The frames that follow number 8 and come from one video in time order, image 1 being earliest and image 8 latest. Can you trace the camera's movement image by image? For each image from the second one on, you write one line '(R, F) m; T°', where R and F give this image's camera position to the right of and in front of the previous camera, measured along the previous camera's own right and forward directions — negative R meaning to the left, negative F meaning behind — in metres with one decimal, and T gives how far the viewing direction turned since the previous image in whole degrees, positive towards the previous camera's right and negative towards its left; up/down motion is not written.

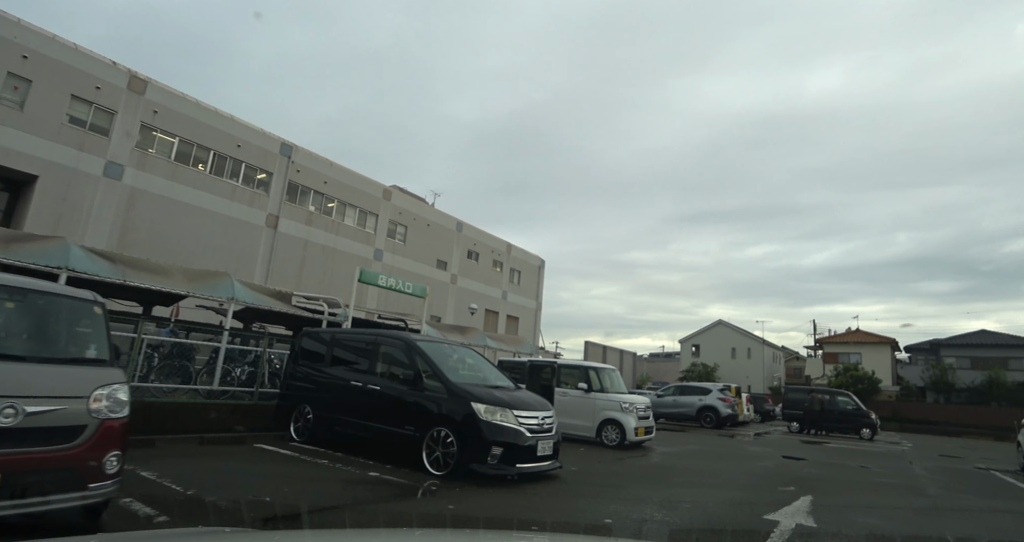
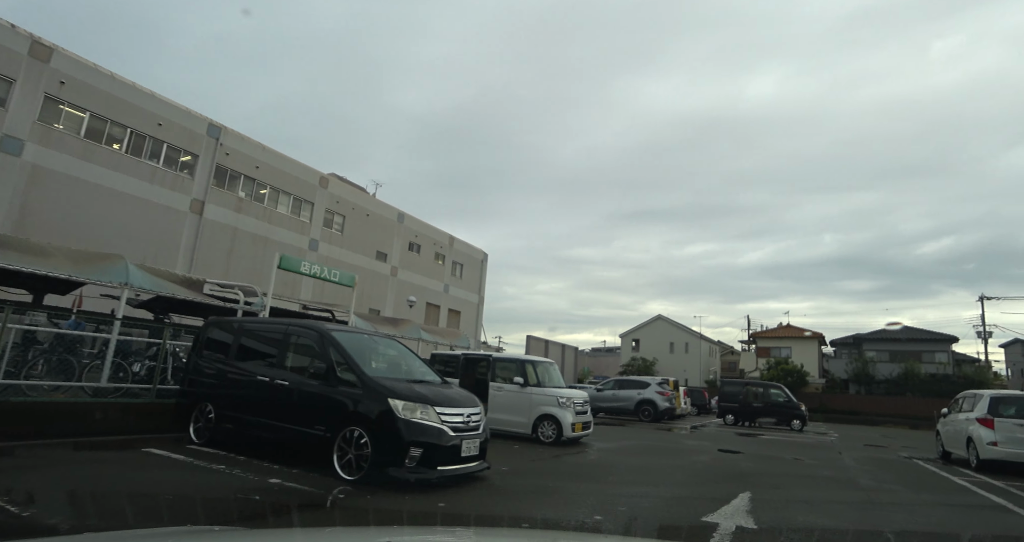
(+0.2, +0.5) m; +5°
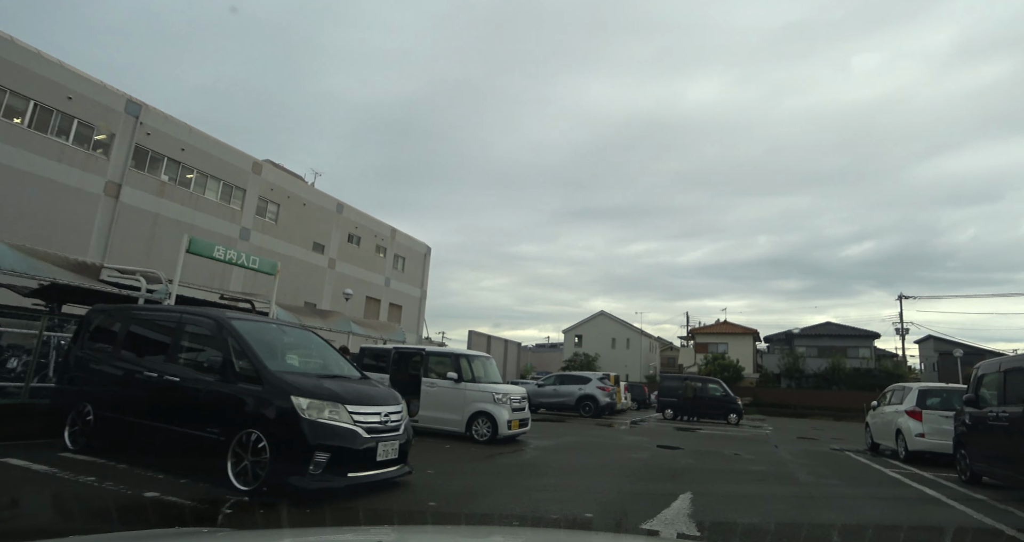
(+0.2, +0.5) m; +5°
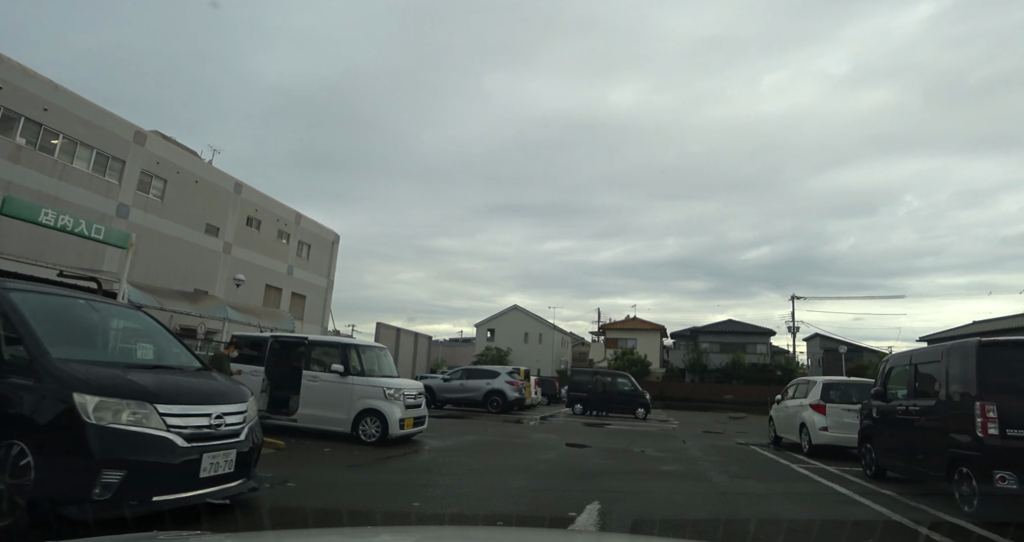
(+0.2, +0.9) m; +8°
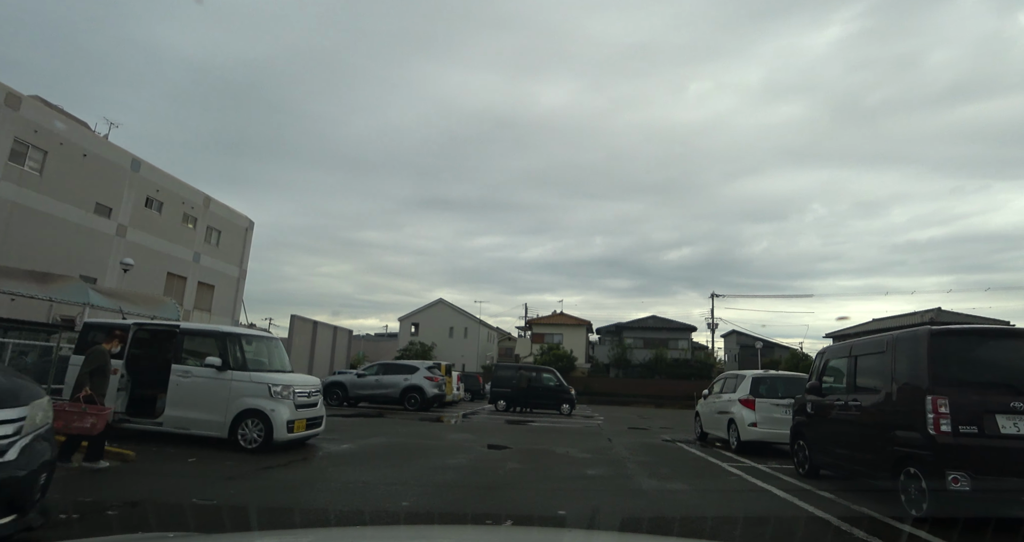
(+0.2, +0.9) m; +7°
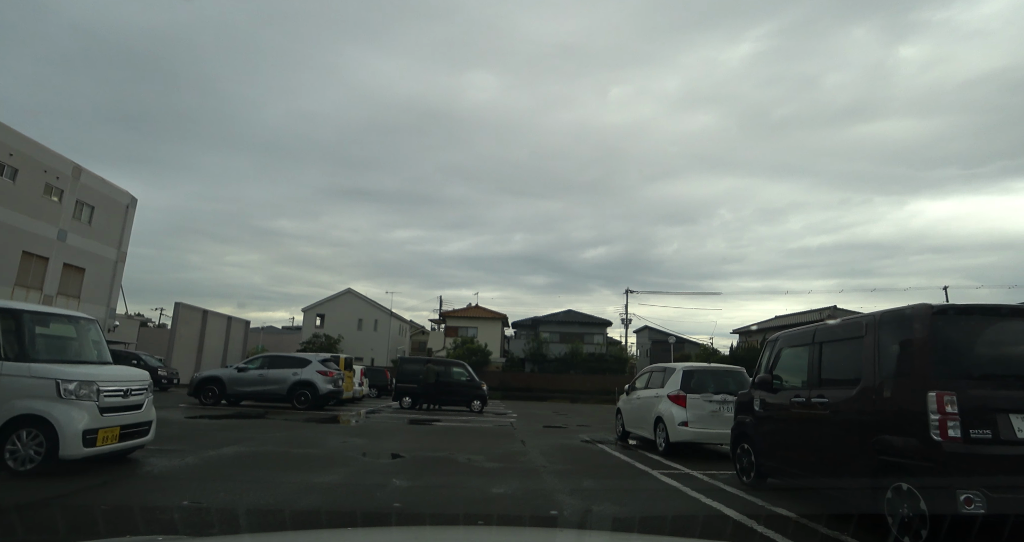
(+0.2, +1.4) m; +8°
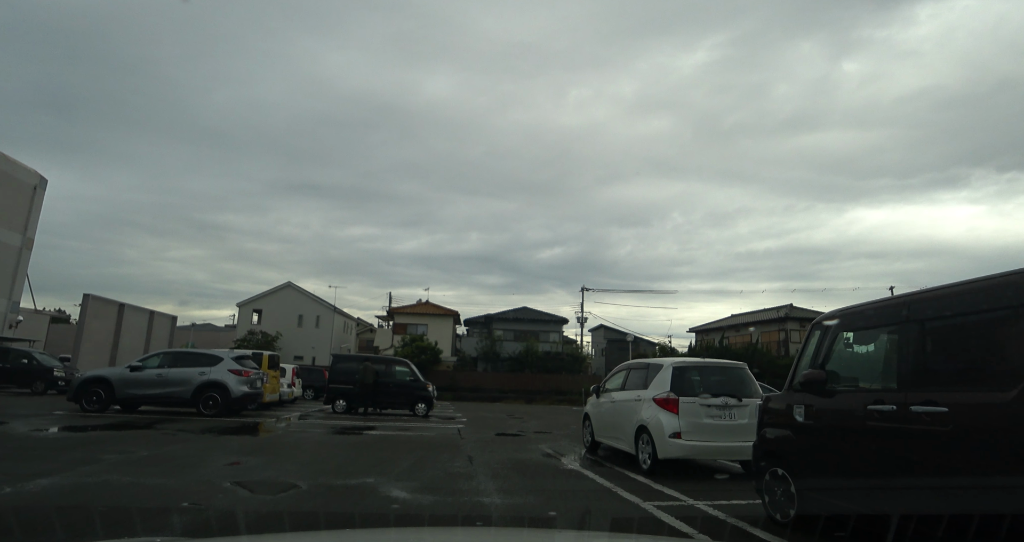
(+0.1, +1.8) m; +4°
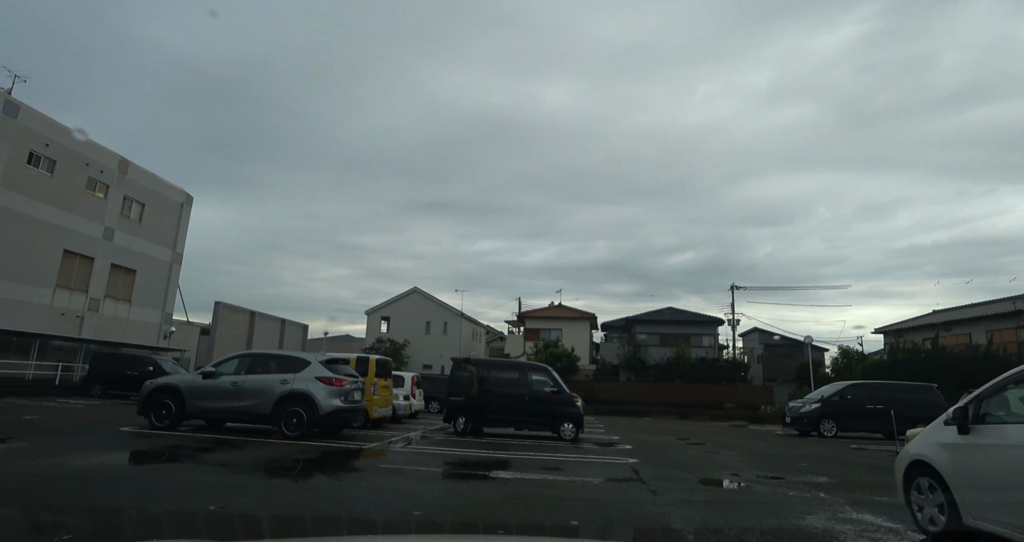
(-0.8, +3.7) m; -12°
